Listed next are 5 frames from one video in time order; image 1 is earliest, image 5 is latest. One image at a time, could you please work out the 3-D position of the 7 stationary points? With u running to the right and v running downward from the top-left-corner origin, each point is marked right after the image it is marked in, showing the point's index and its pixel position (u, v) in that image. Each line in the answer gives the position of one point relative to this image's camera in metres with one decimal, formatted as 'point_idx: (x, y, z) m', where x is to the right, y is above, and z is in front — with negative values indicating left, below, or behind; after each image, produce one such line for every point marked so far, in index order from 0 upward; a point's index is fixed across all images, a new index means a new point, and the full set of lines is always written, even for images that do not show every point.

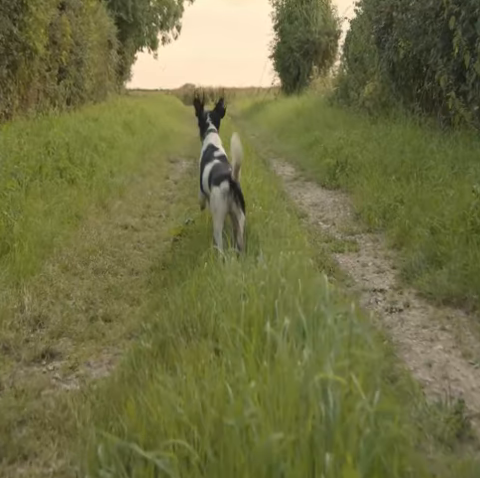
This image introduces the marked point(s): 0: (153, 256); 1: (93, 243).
0: (-0.7, -0.1, +7.2) m
1: (-1.3, 0.0, +7.4) m
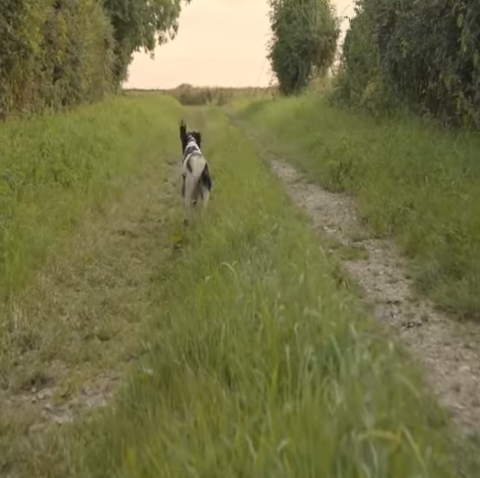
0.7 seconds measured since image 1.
0: (-0.7, -0.2, +6.8) m
1: (-1.2, -0.1, +7.0) m
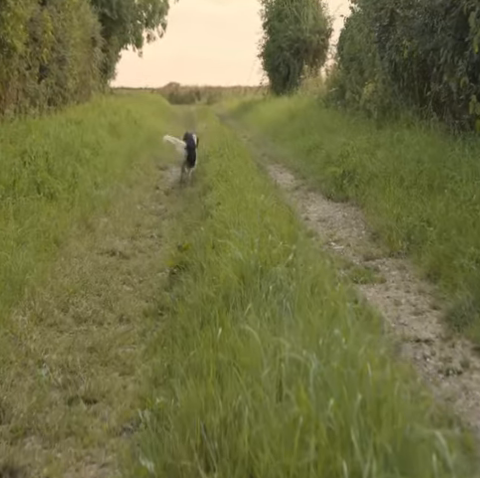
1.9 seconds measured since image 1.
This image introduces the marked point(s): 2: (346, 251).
0: (-0.6, -0.4, +6.0) m
1: (-1.2, -0.3, +6.2) m
2: (+1.1, -0.1, +8.6) m
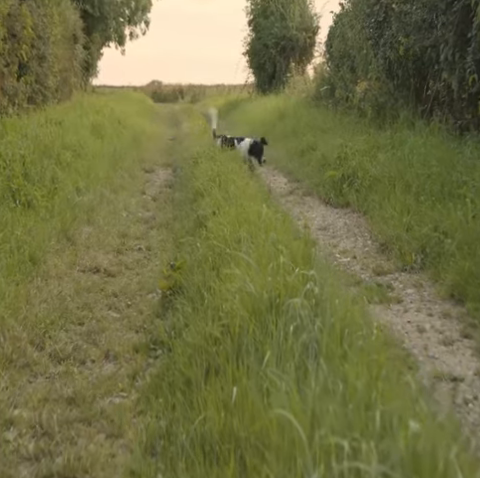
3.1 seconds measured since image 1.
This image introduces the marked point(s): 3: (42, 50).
0: (-0.6, -0.5, +5.2) m
1: (-1.2, -0.4, +5.4) m
2: (+1.0, -0.3, +7.9) m
3: (-4.2, +4.0, +18.0) m
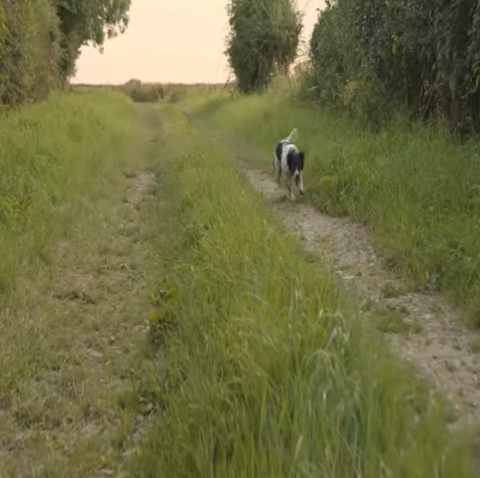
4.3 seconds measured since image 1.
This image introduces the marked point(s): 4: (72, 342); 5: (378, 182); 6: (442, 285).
0: (-0.6, -0.7, +4.4) m
1: (-1.1, -0.5, +4.5) m
2: (+1.0, -0.4, +7.1) m
3: (-4.5, +3.8, +17.1) m
4: (-0.9, -0.6, +4.7) m
5: (+1.6, +0.6, +9.9) m
6: (+1.6, -0.4, +6.6) m
